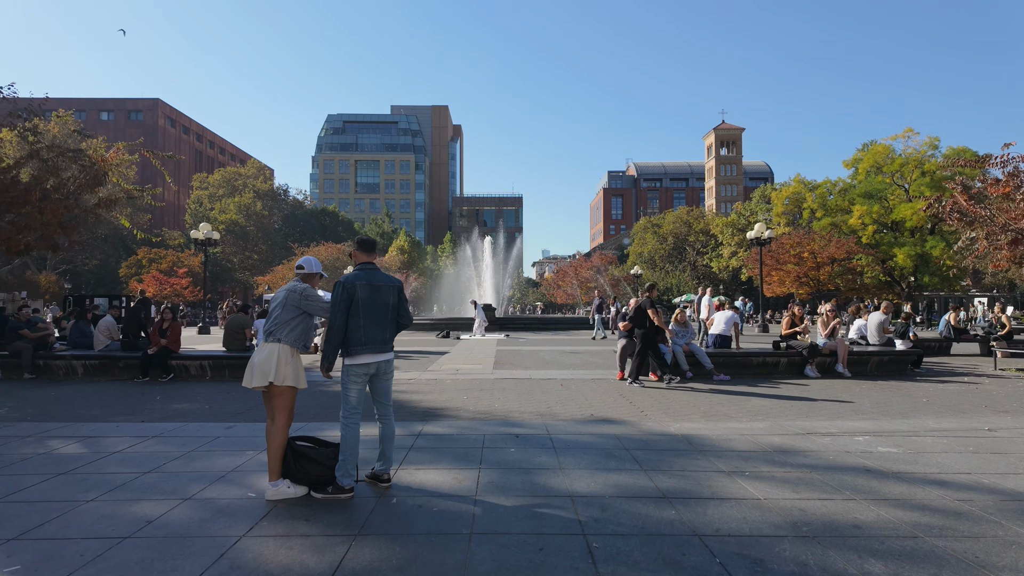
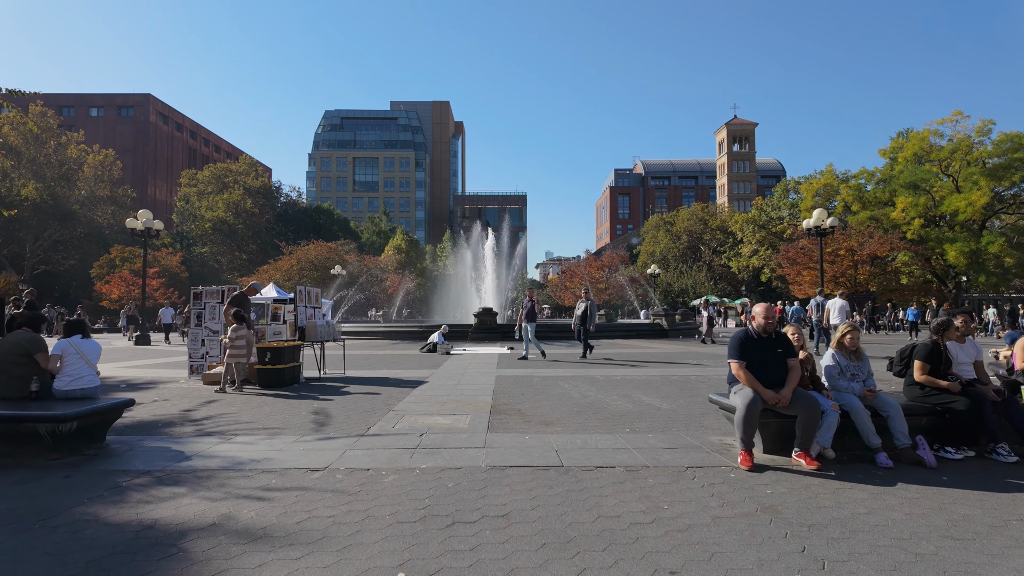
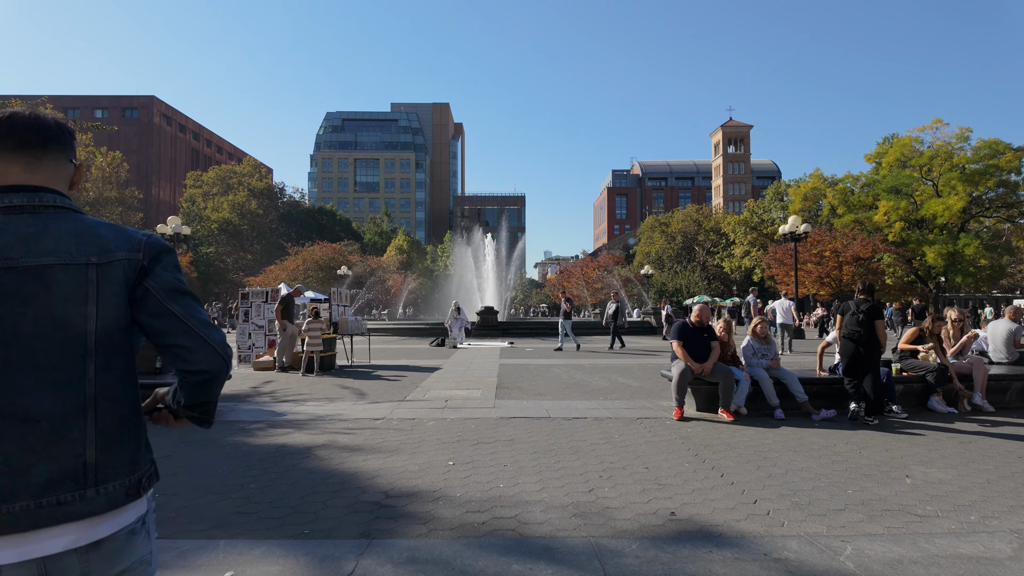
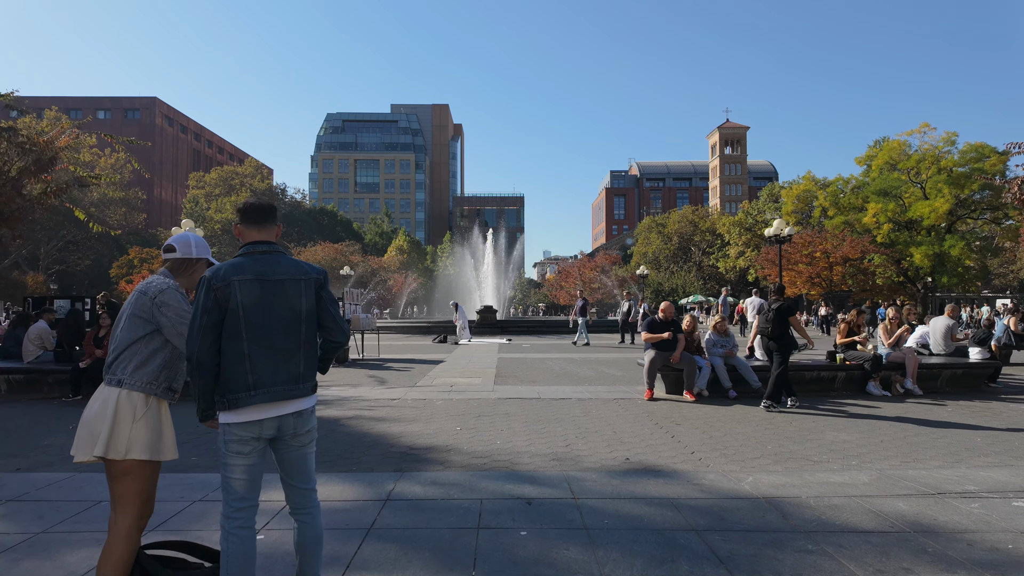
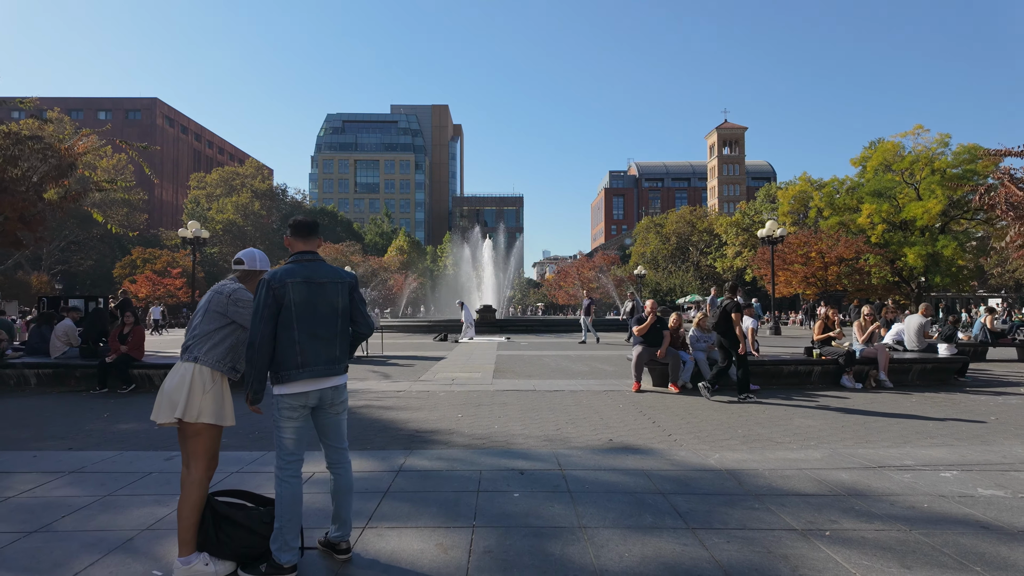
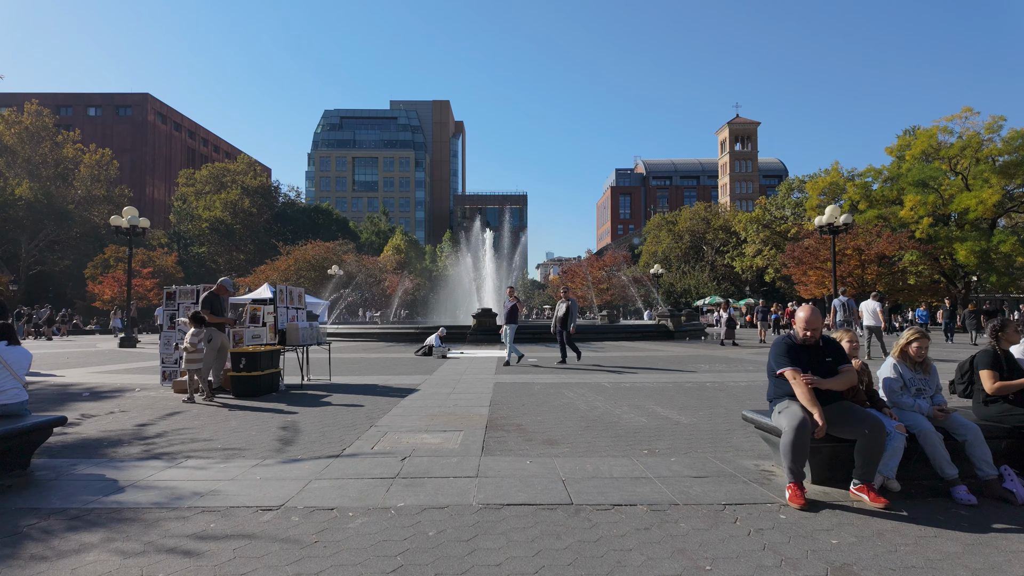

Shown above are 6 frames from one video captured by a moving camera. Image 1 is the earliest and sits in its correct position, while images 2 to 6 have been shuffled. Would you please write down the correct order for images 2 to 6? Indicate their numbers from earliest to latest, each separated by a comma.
5, 4, 3, 2, 6
